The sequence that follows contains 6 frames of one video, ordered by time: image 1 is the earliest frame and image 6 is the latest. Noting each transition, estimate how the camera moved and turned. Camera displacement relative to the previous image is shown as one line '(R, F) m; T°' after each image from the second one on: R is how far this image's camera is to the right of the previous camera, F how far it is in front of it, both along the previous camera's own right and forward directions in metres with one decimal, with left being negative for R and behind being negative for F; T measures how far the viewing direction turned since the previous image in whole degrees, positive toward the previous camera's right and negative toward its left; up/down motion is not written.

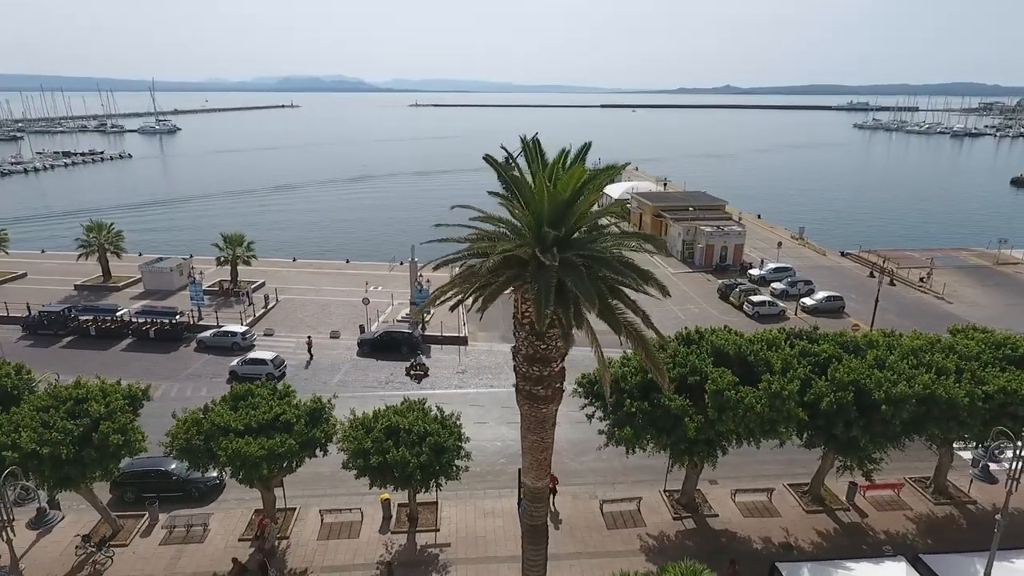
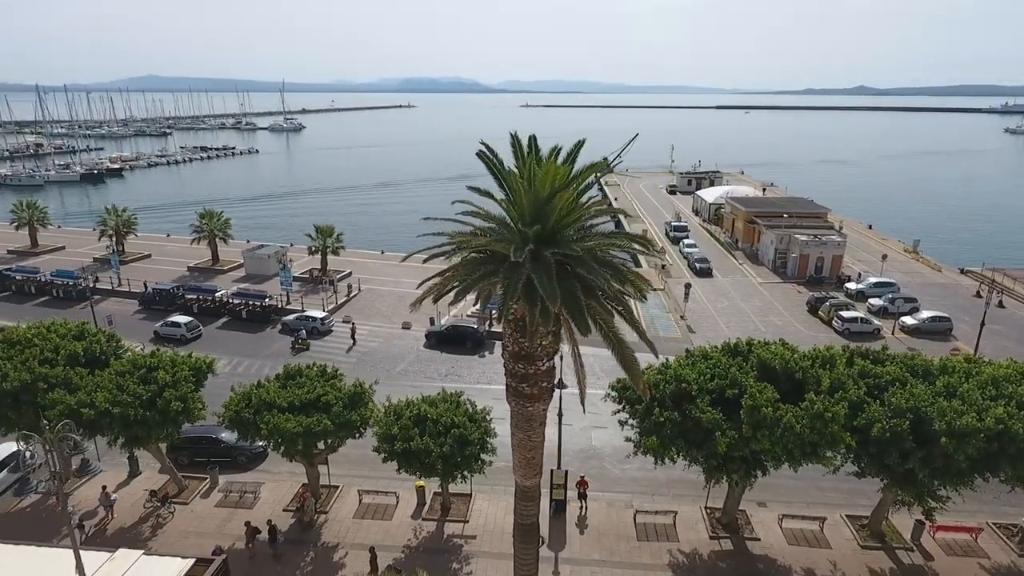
(+2.0, +0.2) m; -9°
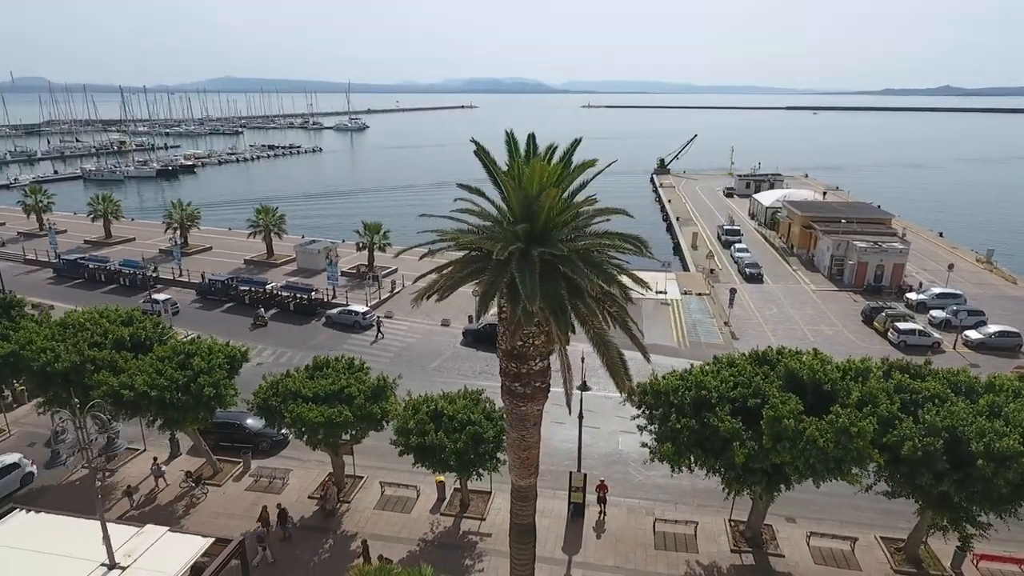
(+1.1, +0.1) m; -5°
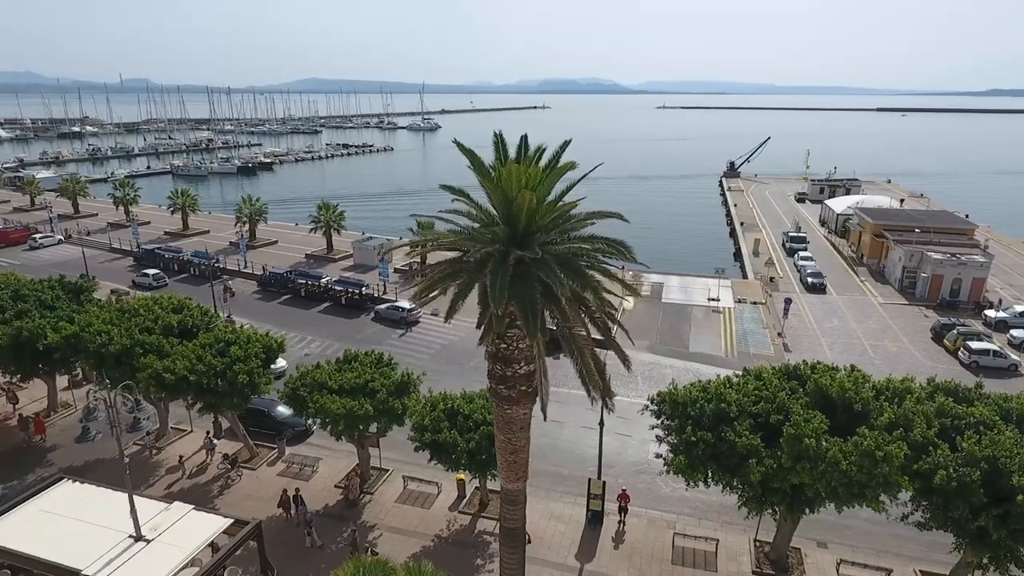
(+1.4, +0.1) m; -6°
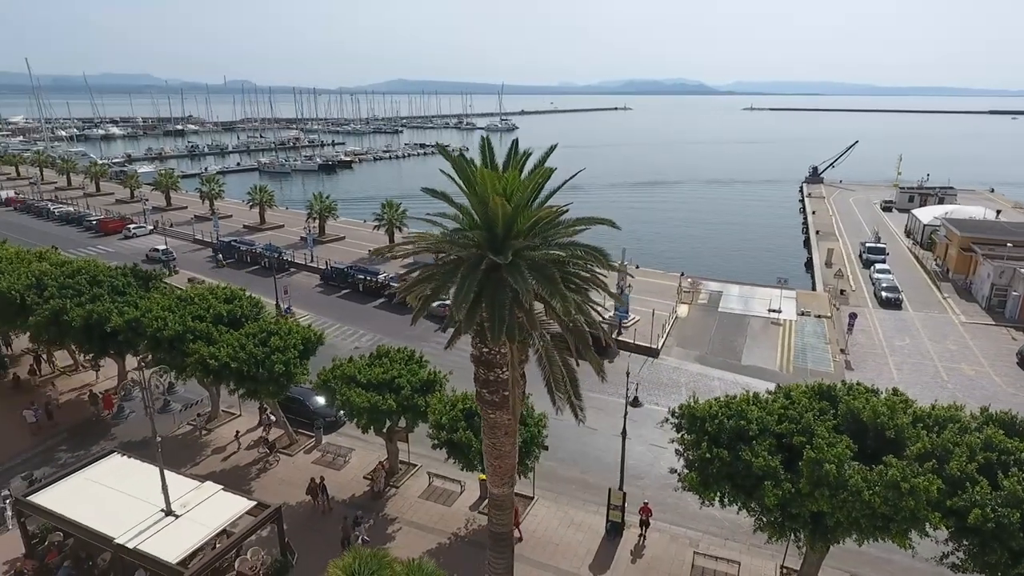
(+1.6, +0.1) m; -7°
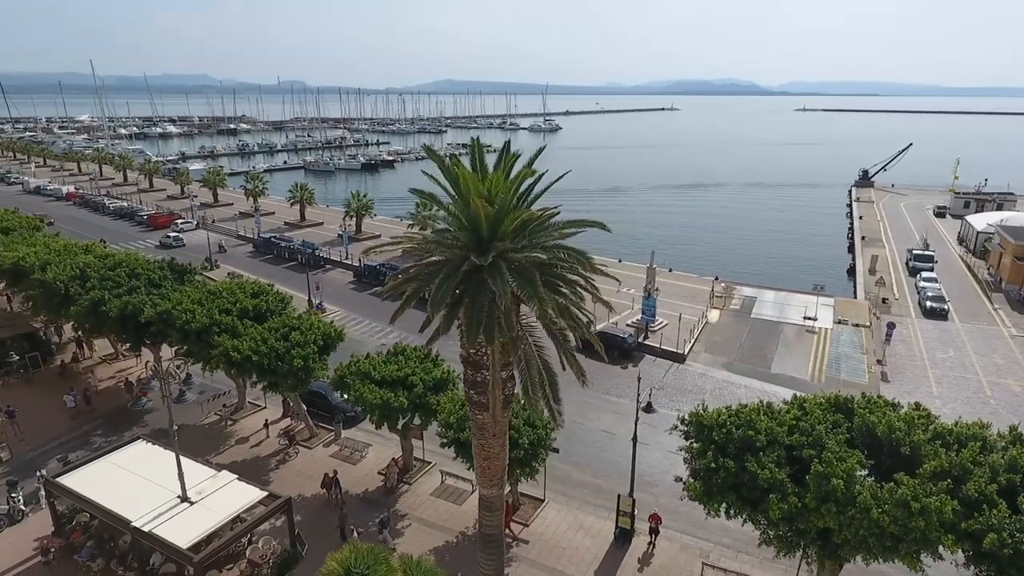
(+0.9, 0.0) m; -4°
